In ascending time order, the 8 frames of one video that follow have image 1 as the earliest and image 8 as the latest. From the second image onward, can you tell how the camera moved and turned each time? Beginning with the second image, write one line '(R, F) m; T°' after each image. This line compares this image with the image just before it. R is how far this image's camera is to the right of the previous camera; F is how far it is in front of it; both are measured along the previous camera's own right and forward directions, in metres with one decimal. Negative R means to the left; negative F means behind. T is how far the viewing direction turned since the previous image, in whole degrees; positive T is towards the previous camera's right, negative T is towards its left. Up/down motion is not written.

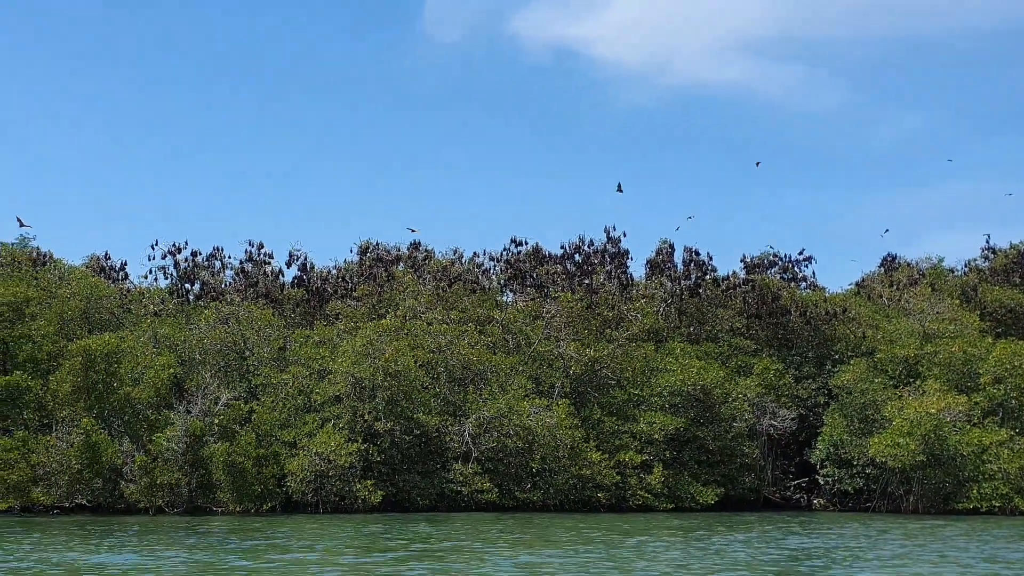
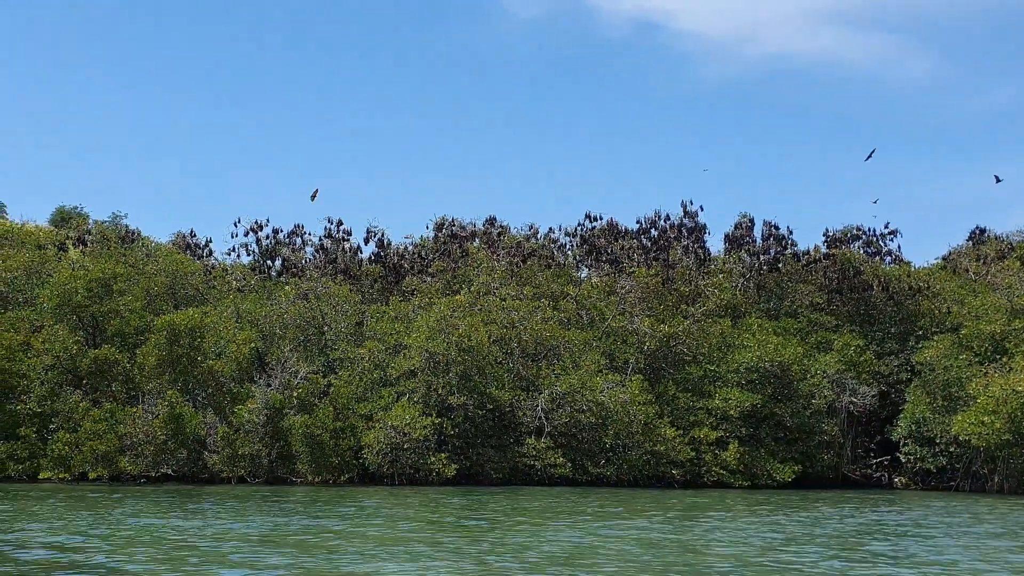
(+0.2, 0.0) m; -4°
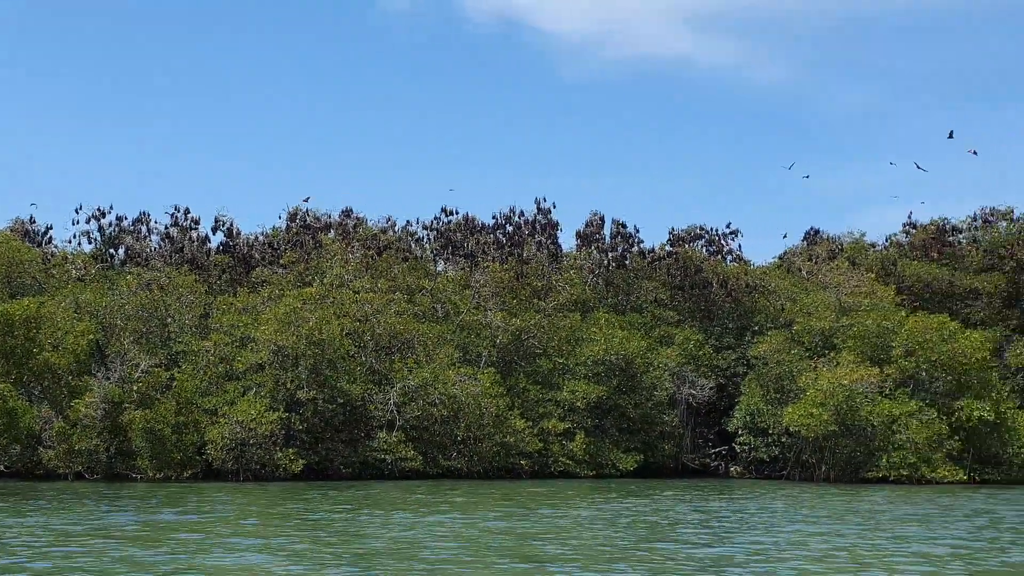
(+0.5, -0.2) m; +7°
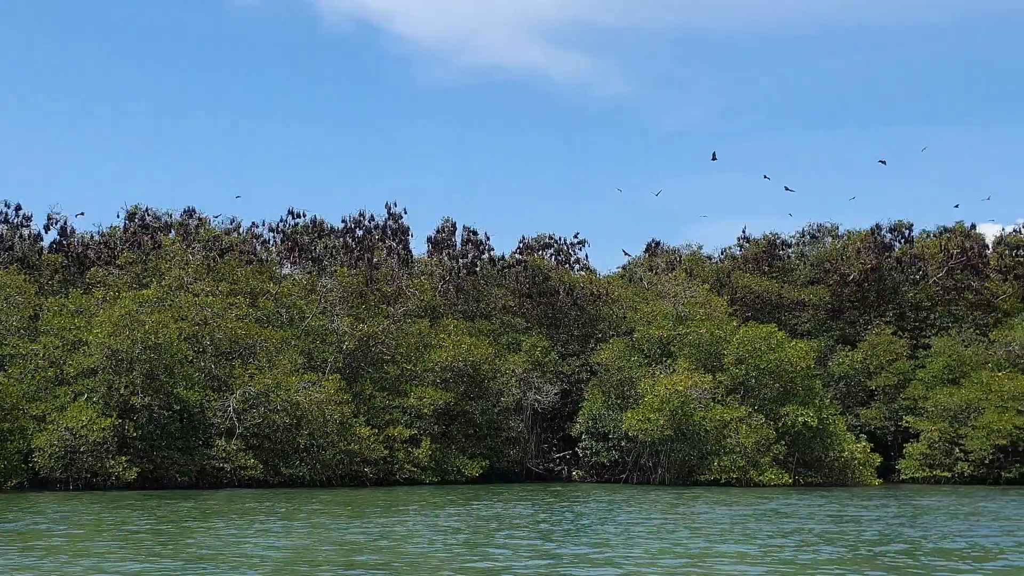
(+0.3, -0.2) m; +8°
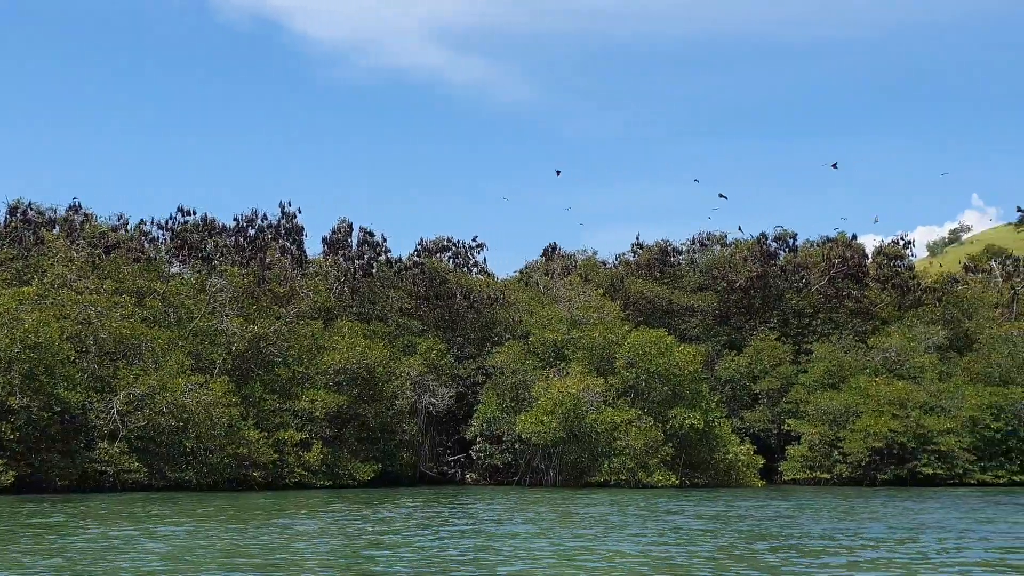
(+0.2, -0.1) m; +5°
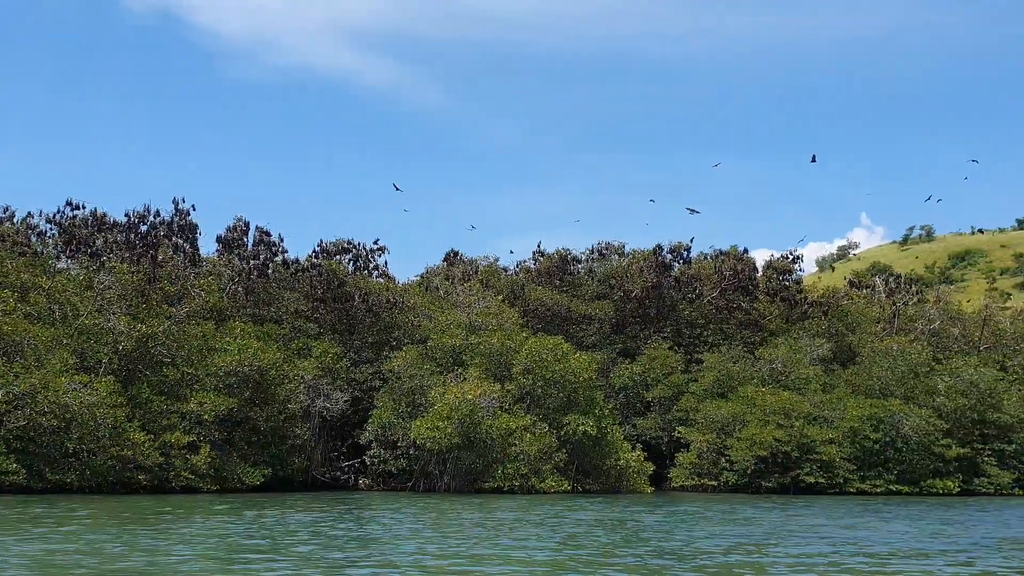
(+0.2, 0.0) m; +5°
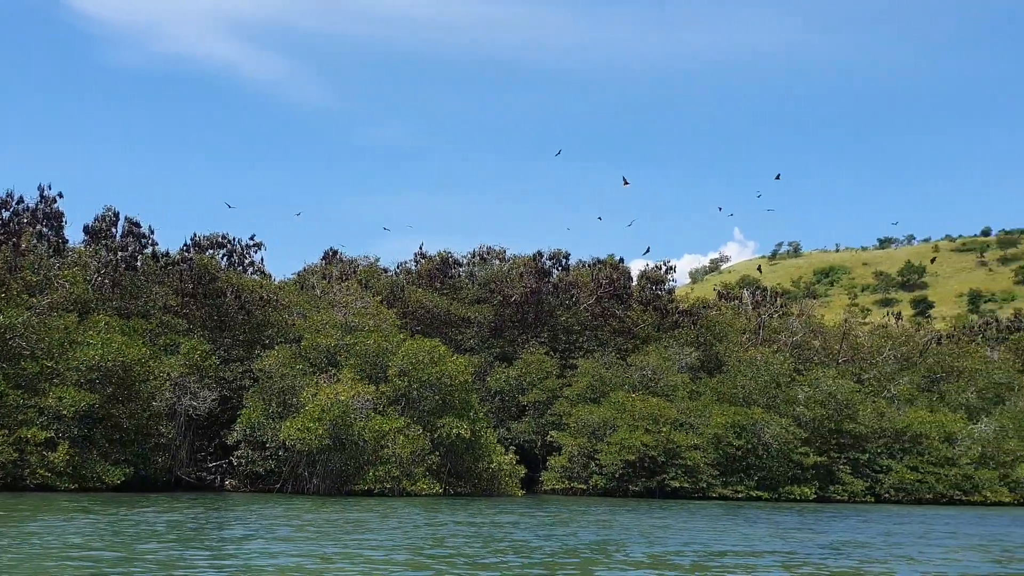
(+0.2, 0.0) m; +6°
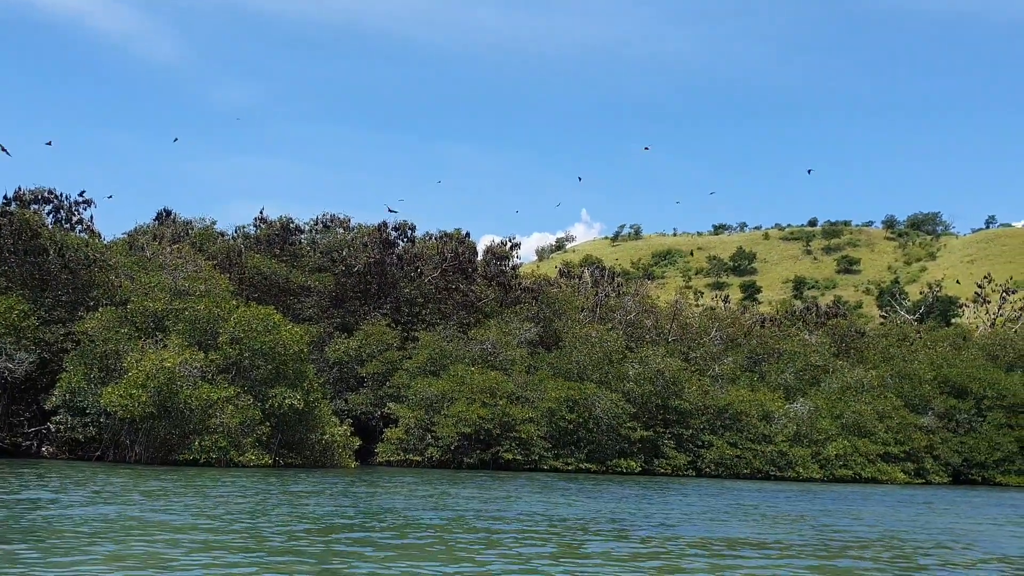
(+0.5, -0.1) m; +8°
